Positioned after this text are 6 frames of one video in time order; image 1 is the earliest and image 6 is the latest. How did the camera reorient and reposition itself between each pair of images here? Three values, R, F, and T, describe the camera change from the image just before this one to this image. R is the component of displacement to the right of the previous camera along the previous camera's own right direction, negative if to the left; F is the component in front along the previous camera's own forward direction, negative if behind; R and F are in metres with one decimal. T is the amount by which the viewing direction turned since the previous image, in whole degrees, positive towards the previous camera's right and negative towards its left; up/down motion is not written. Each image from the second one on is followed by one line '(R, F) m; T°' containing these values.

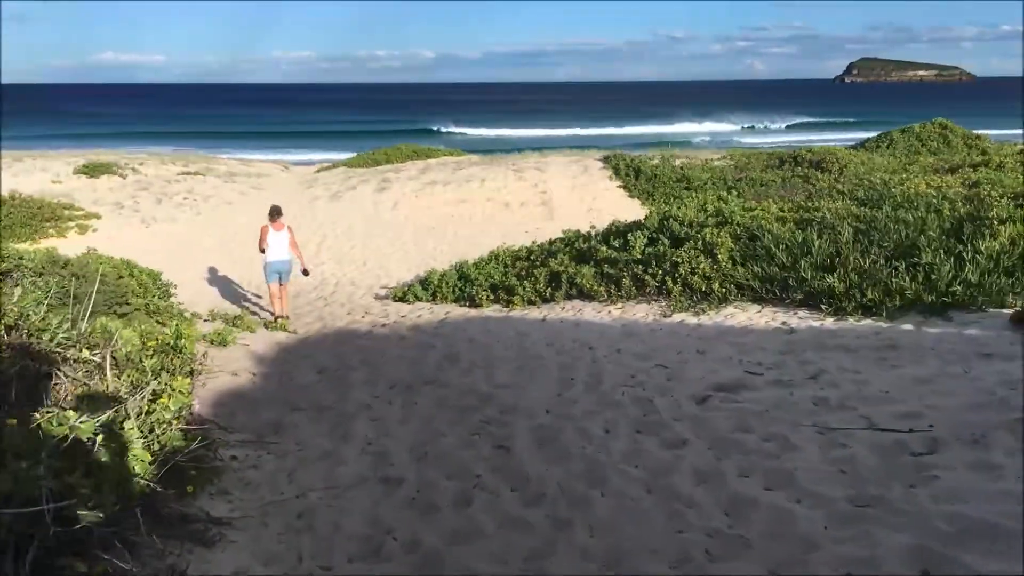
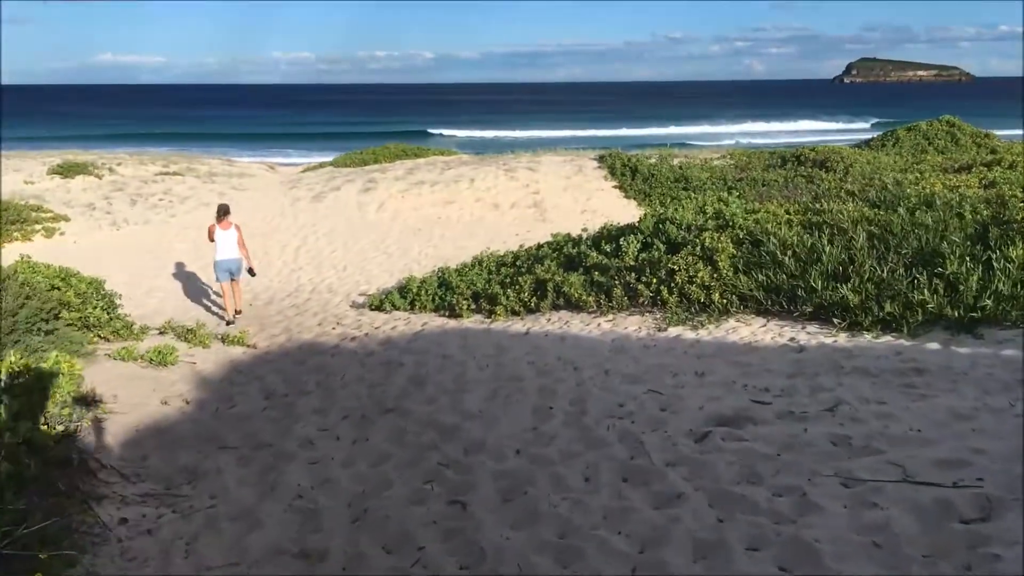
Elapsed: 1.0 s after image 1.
(+0.1, +0.7) m; 0°
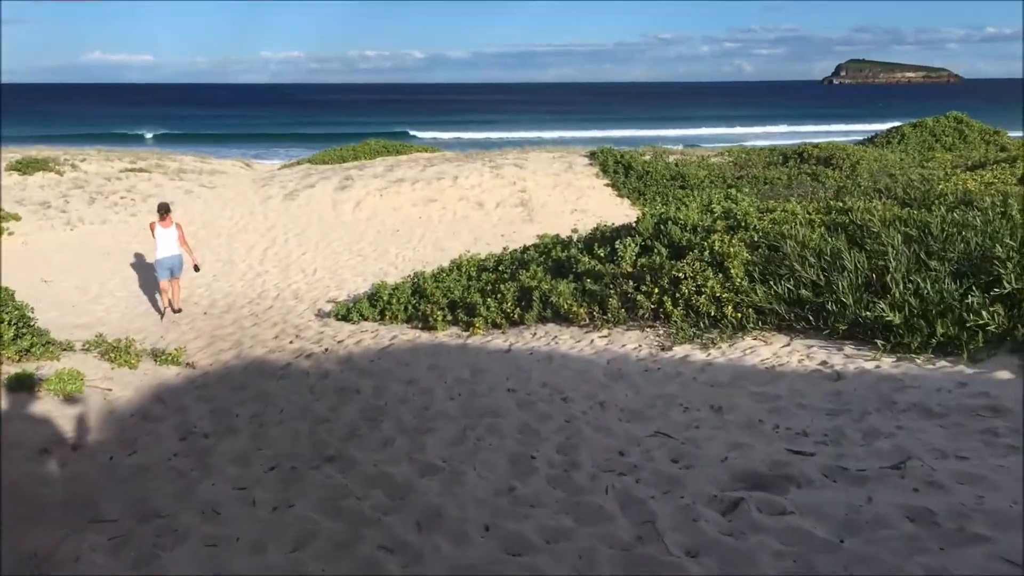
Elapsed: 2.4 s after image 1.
(+0.1, +0.9) m; +1°
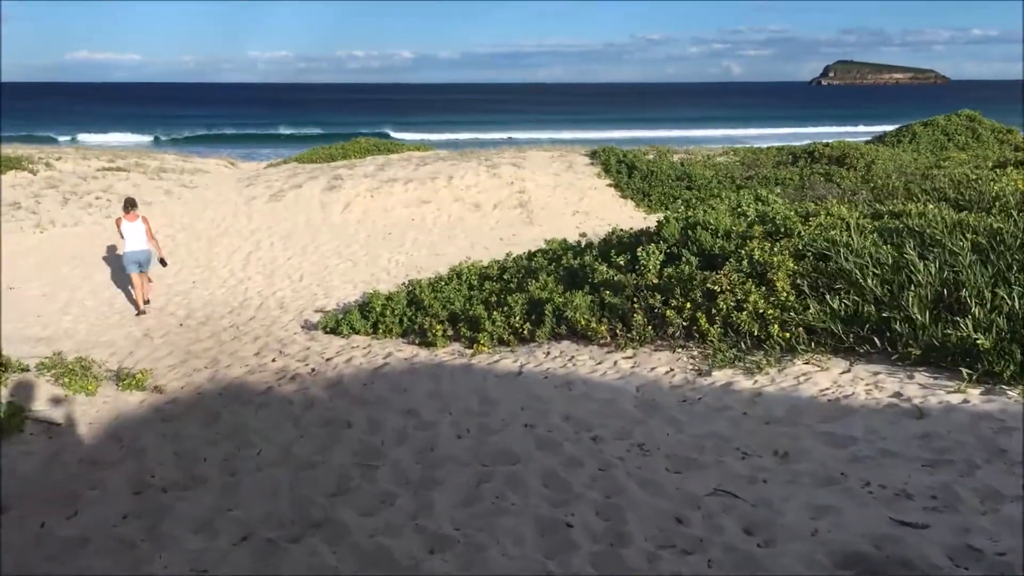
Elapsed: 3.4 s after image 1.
(-0.1, +0.7) m; +1°
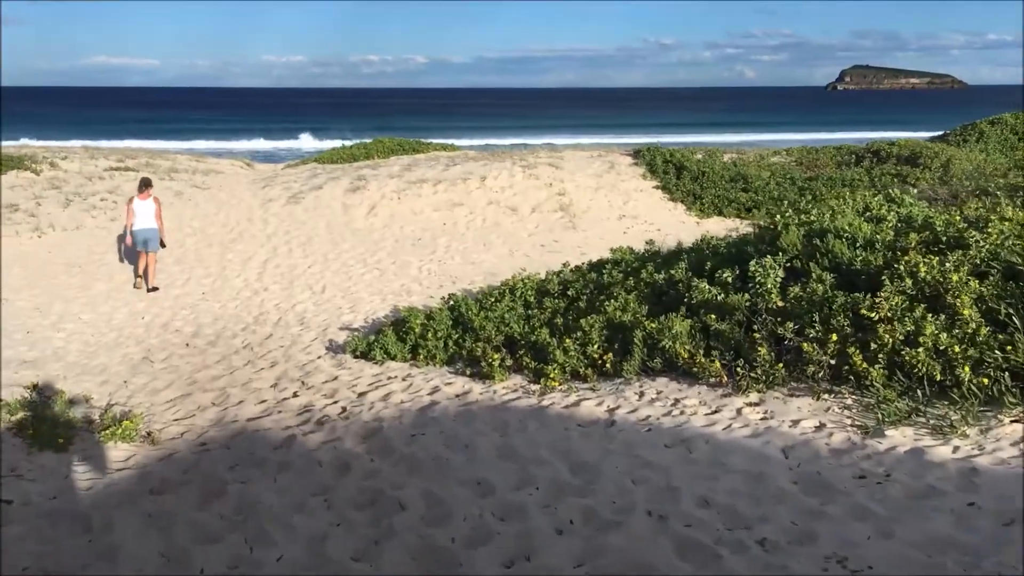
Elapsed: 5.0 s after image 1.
(-0.4, +1.2) m; -1°
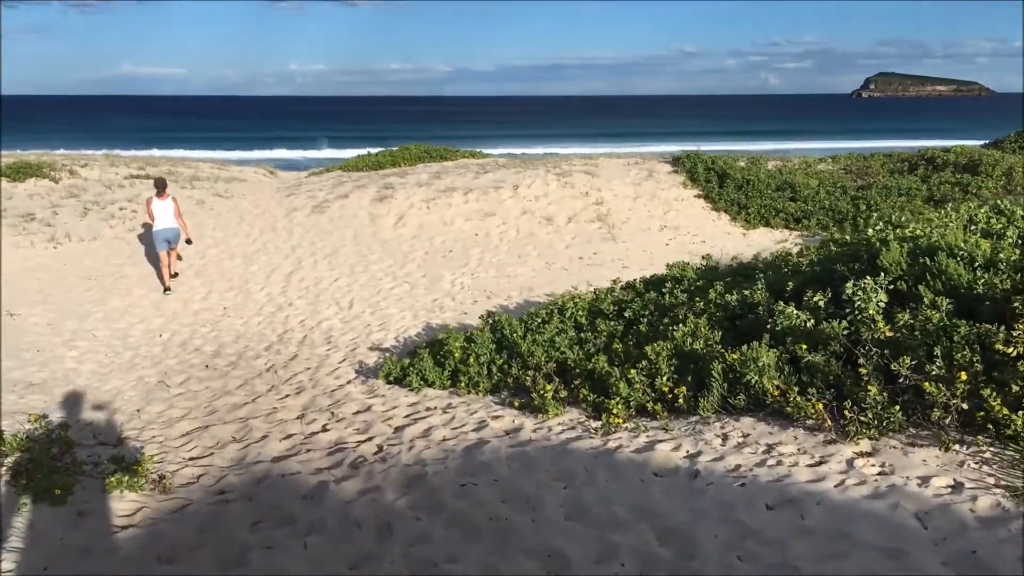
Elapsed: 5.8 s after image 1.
(-0.2, +0.6) m; -1°
